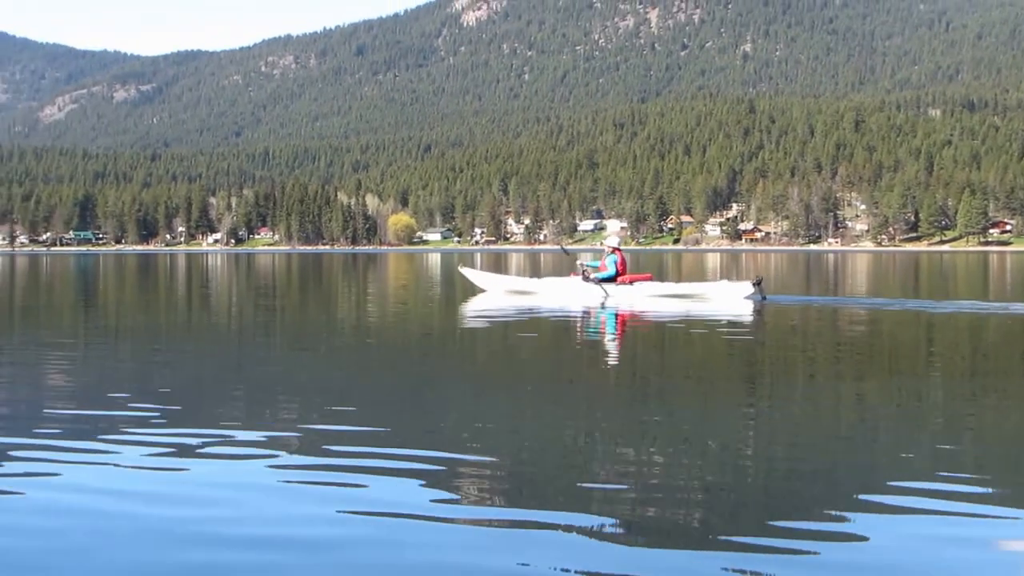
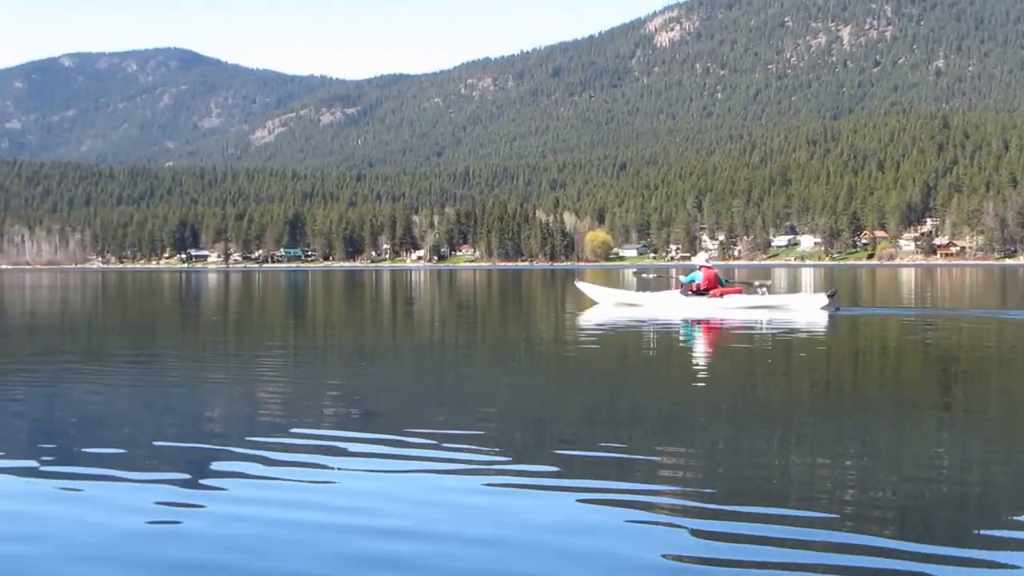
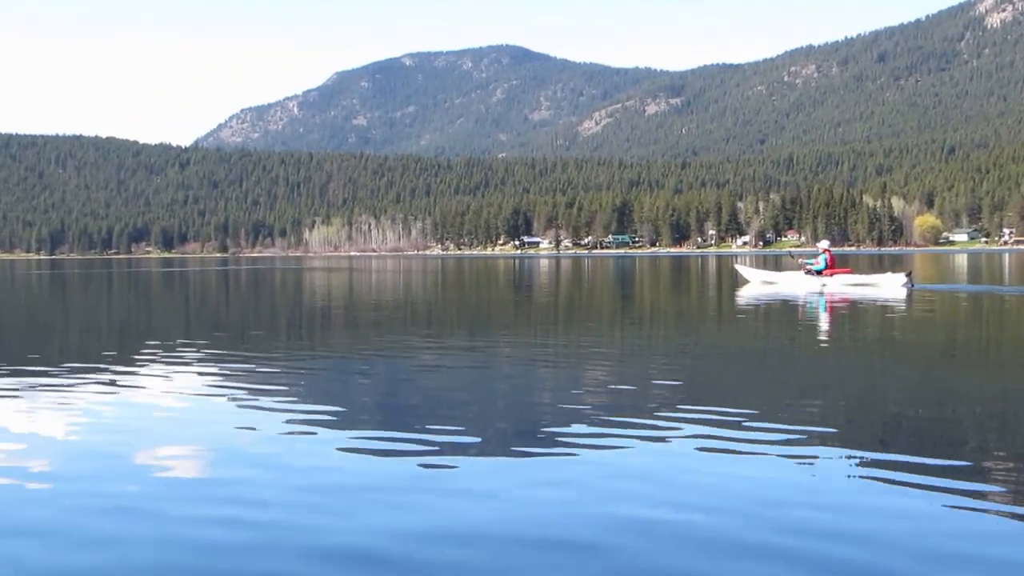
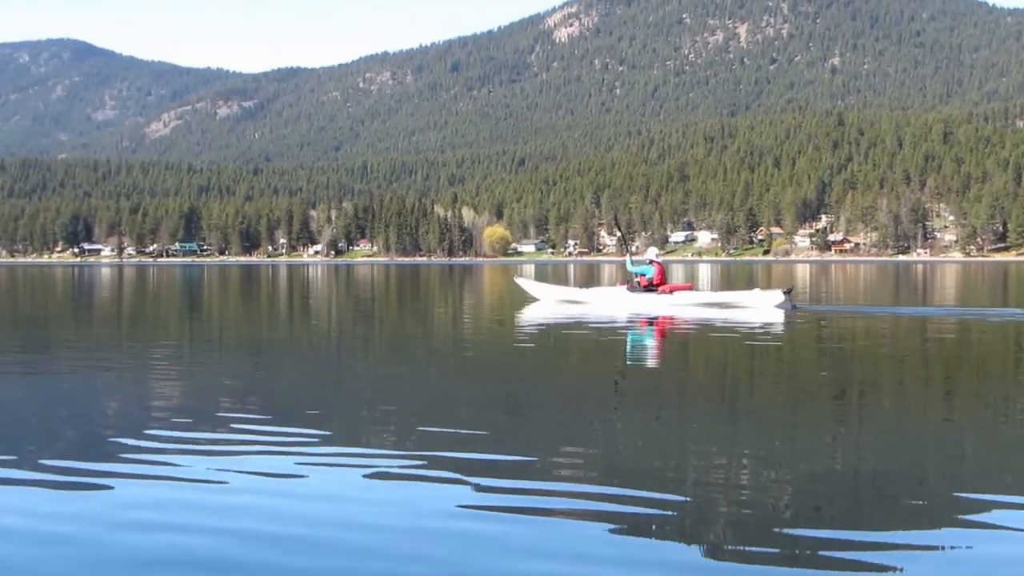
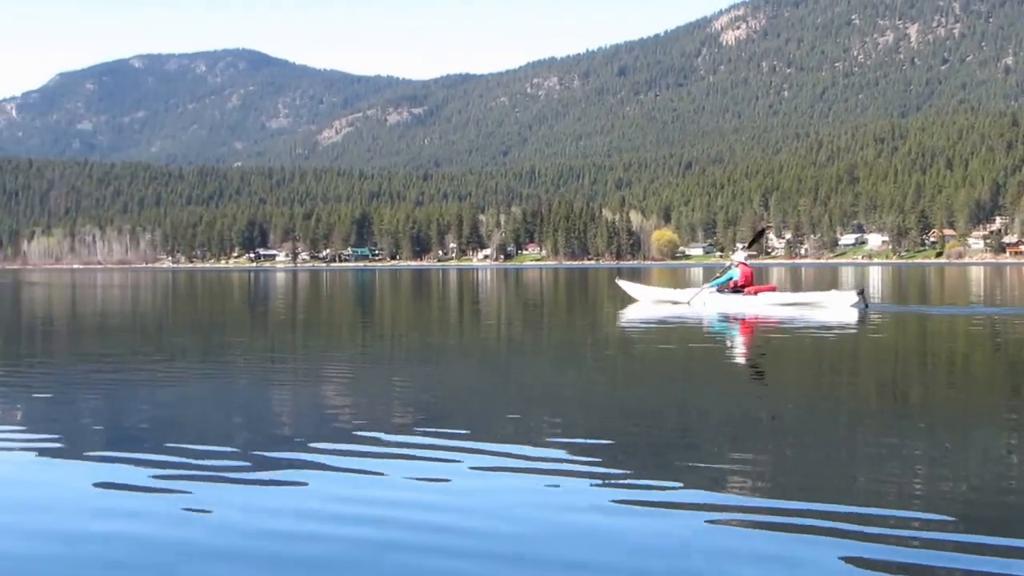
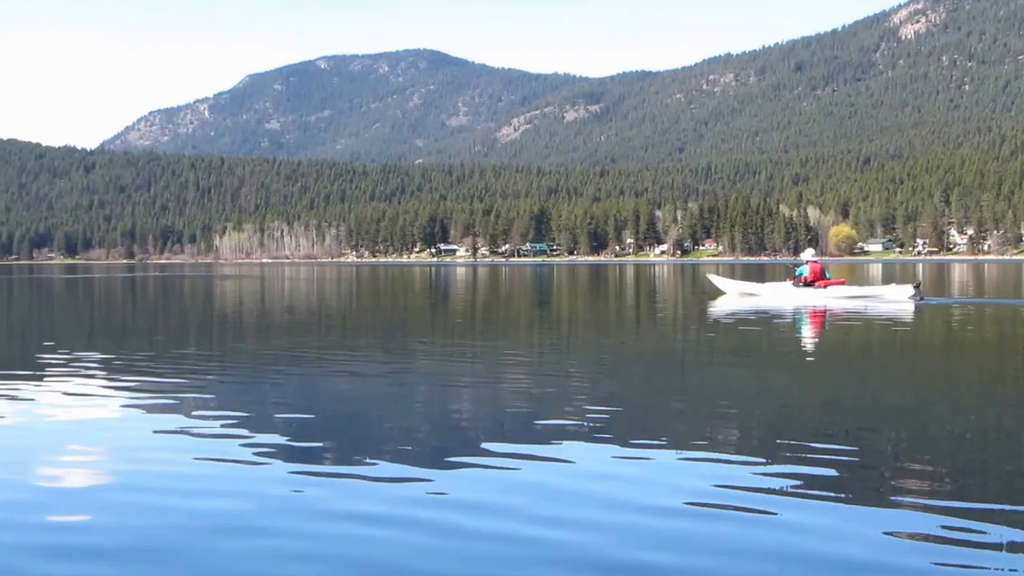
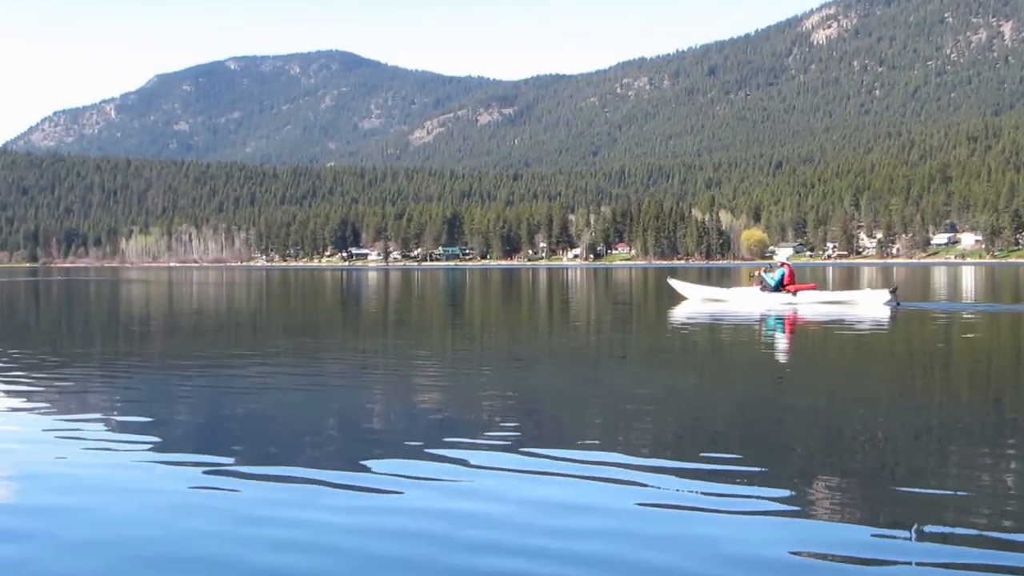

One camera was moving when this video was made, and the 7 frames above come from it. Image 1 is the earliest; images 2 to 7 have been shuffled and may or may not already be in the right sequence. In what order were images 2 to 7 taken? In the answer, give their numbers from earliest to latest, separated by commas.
4, 2, 5, 7, 6, 3
